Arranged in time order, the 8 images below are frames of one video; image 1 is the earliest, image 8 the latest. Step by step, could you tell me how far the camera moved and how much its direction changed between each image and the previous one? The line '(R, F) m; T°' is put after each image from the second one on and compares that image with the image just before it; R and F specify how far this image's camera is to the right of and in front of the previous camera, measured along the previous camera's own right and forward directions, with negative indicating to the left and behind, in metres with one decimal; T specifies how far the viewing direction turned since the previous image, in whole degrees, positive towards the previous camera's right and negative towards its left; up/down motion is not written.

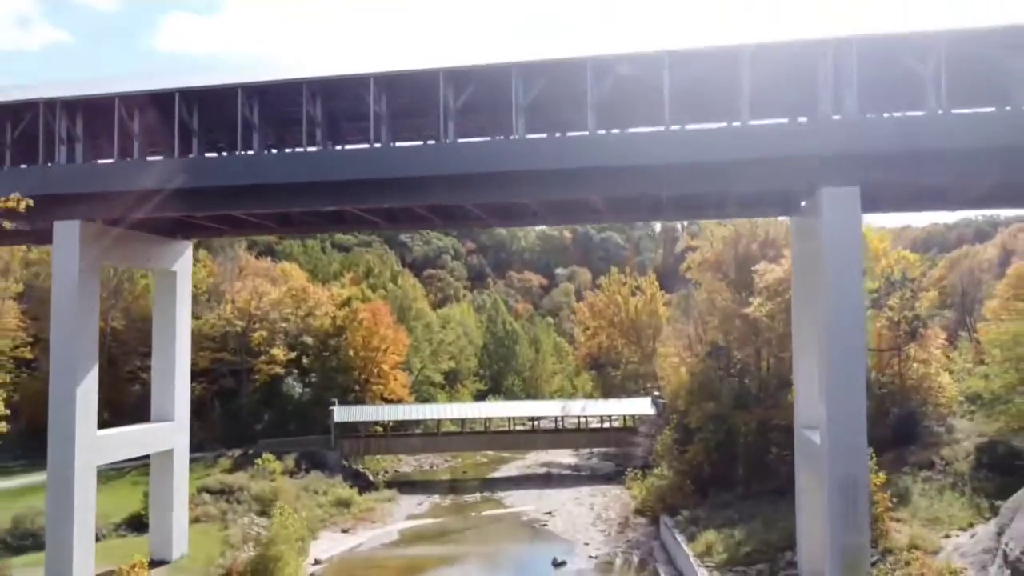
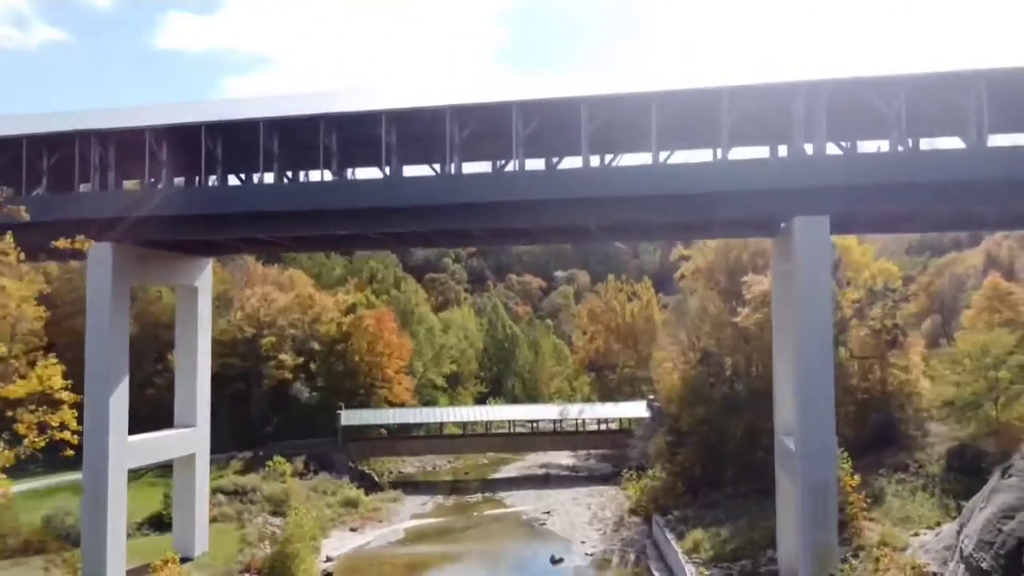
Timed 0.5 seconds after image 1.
(0.0, -1.2) m; 0°
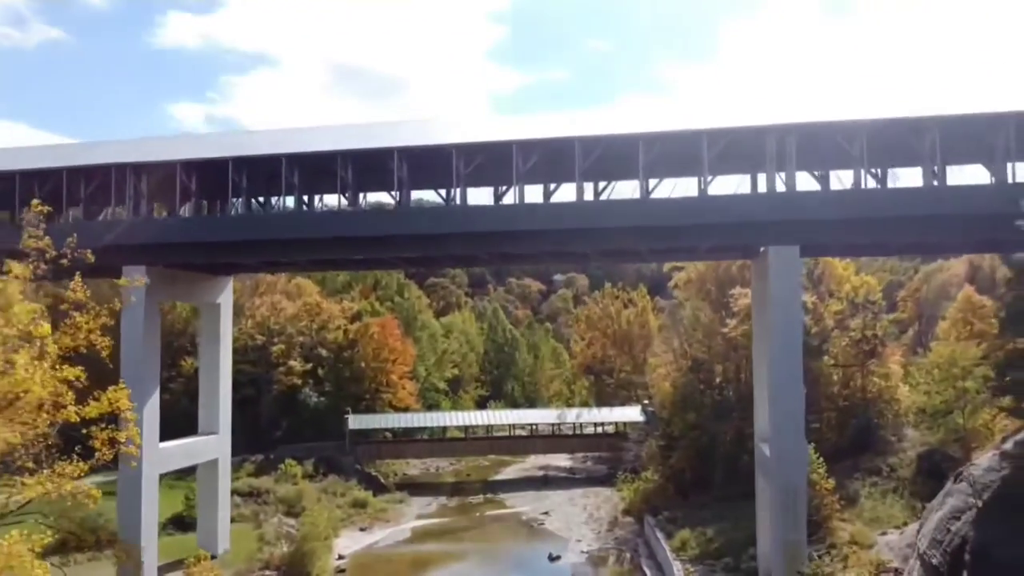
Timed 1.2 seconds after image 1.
(0.0, -1.5) m; 0°
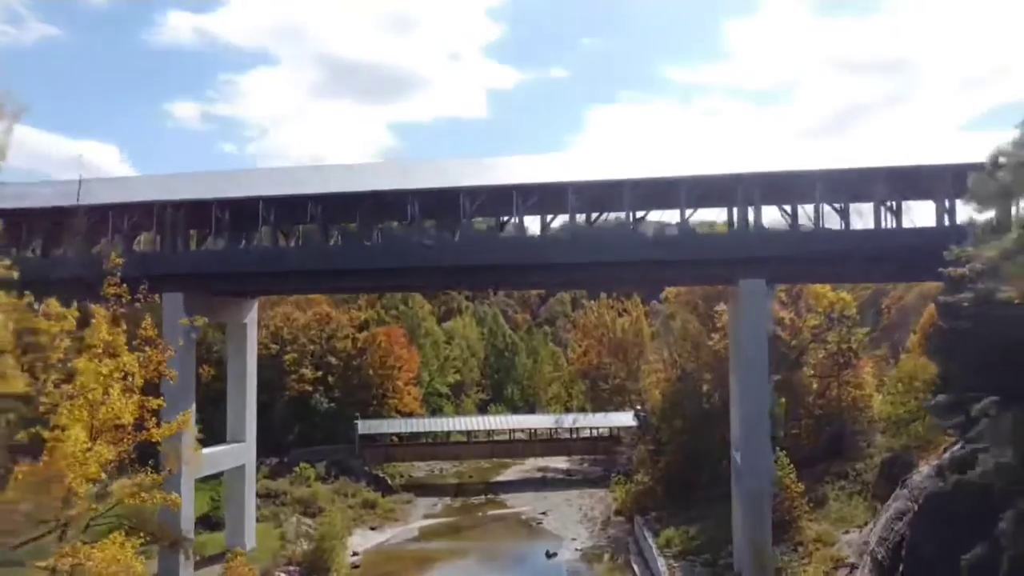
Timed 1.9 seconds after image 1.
(0.0, -2.0) m; 0°
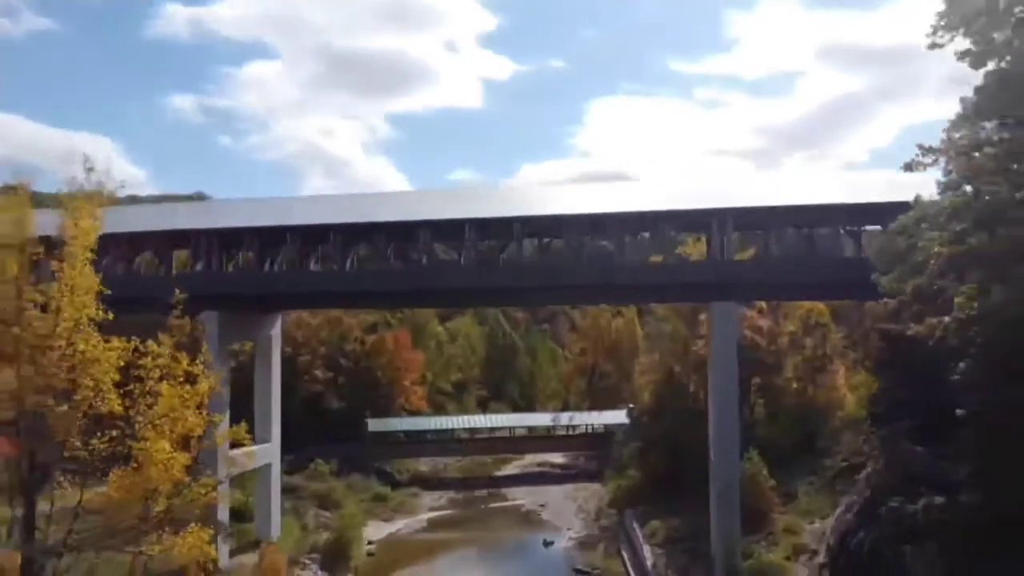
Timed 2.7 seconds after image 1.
(0.0, -2.4) m; 0°
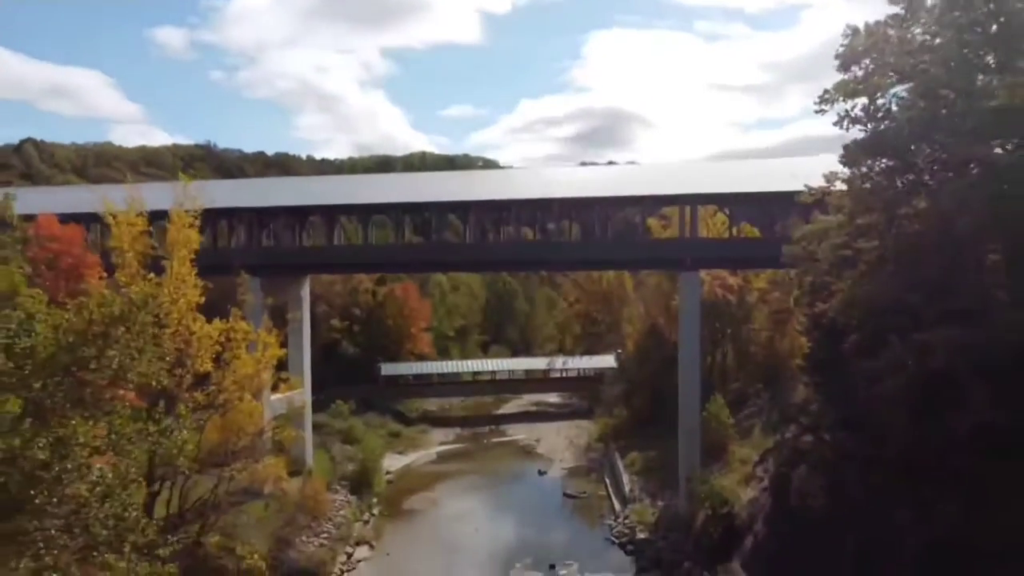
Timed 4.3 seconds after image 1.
(0.0, -3.7) m; 0°
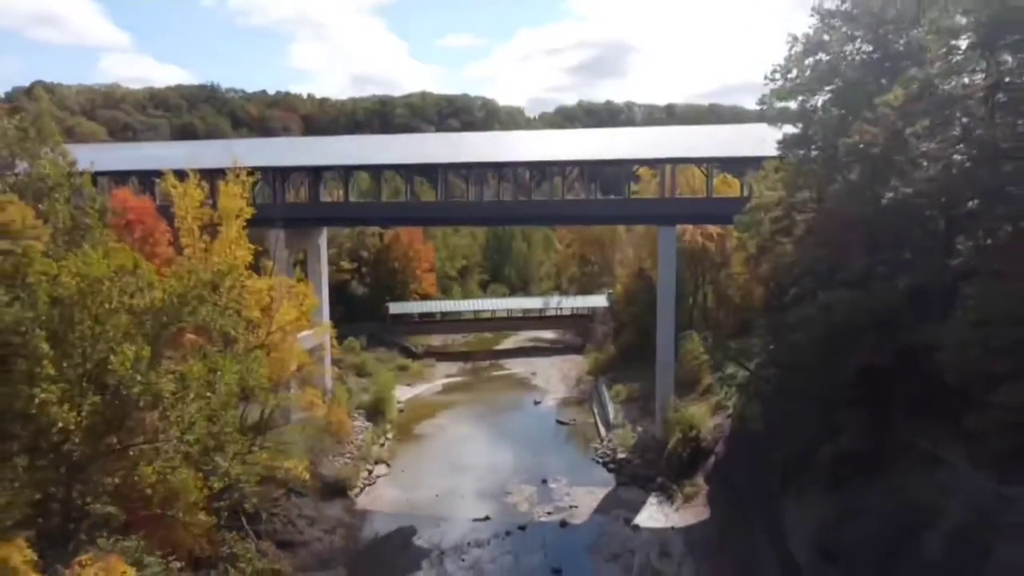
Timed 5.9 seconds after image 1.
(0.0, -3.1) m; 0°
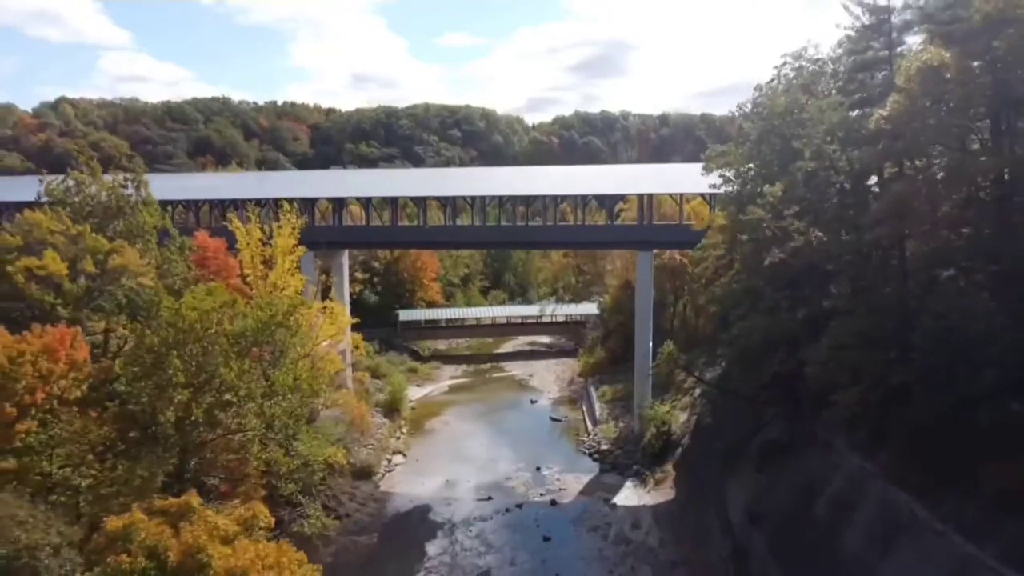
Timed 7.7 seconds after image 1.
(0.0, -4.5) m; 0°
